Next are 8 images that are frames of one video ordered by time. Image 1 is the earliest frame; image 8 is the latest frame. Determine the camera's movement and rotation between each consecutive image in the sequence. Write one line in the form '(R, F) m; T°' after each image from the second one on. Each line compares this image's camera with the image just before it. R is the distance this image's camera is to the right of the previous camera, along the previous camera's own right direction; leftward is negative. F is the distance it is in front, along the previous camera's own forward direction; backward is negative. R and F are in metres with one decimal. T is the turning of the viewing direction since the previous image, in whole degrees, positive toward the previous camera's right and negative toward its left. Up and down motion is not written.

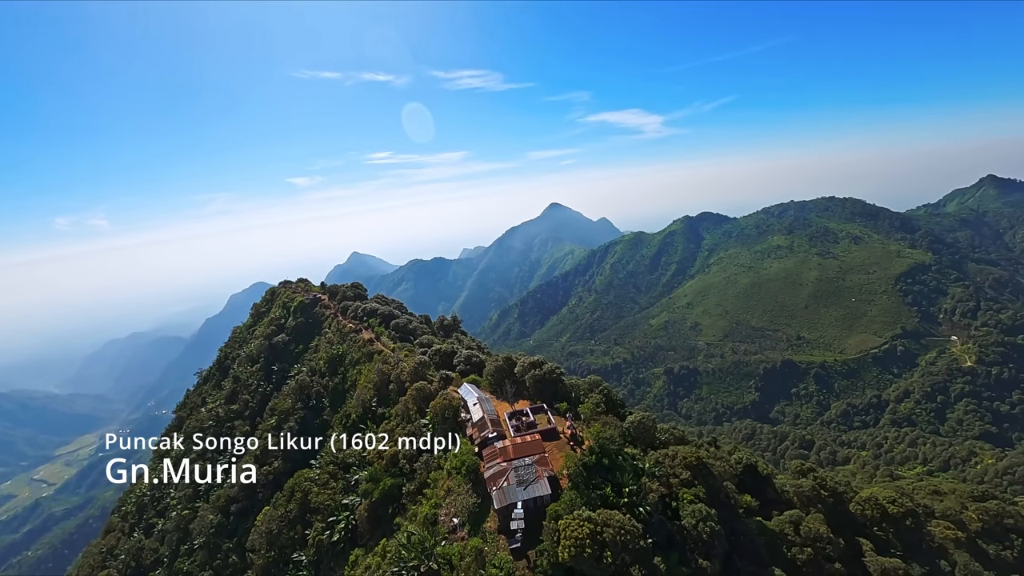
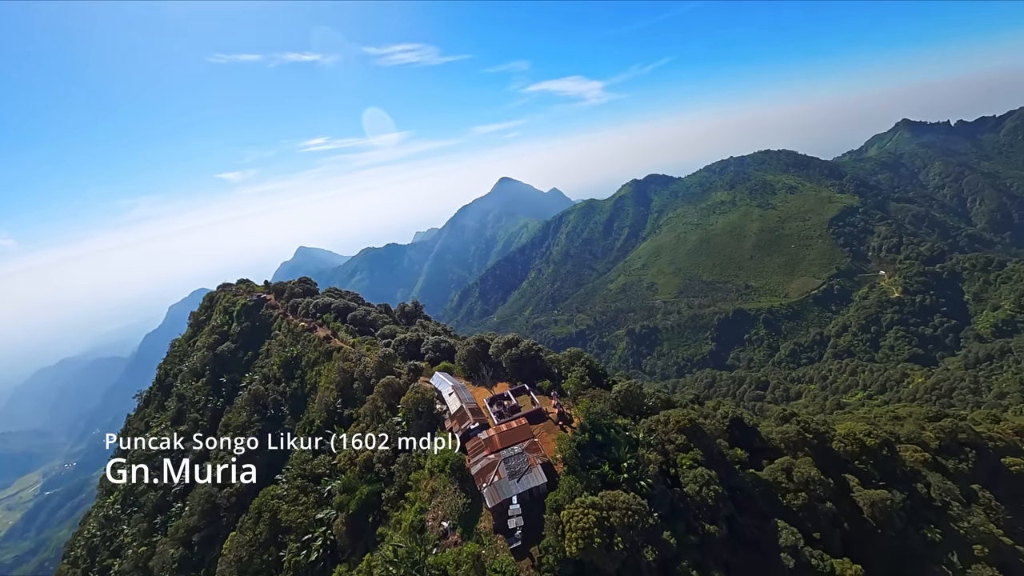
(-0.2, +1.1) m; +5°
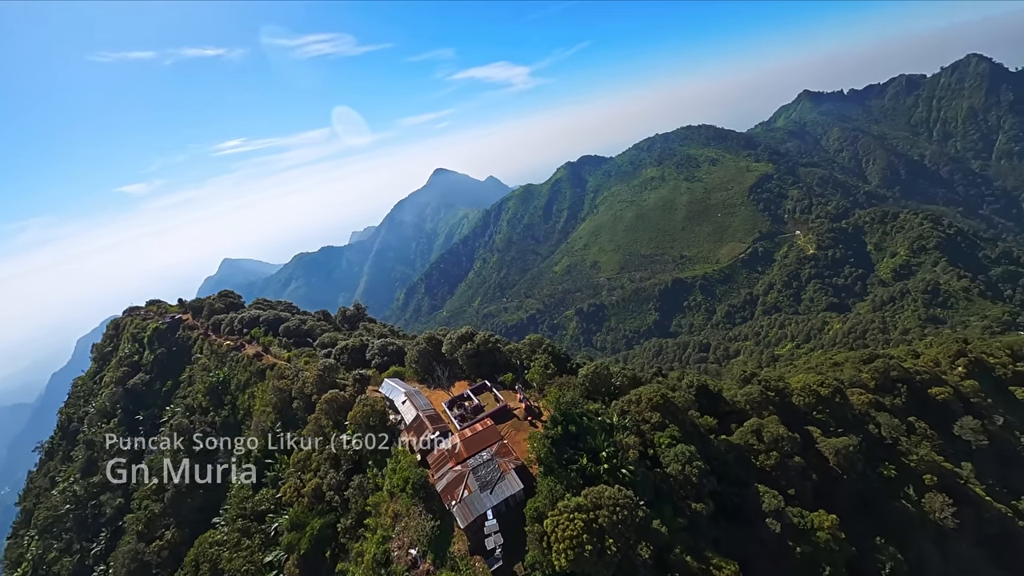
(-0.1, +1.0) m; +7°
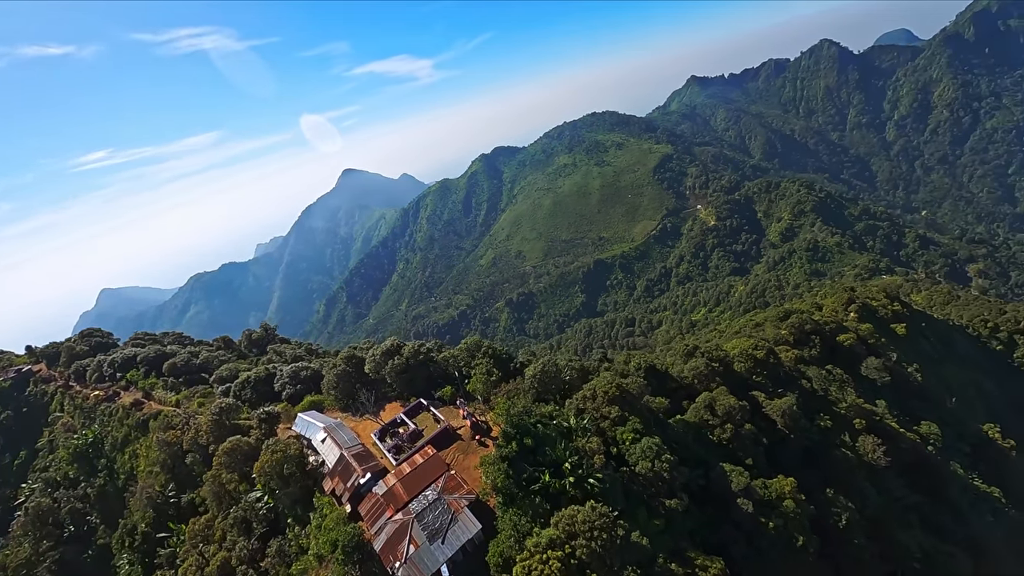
(0.0, +1.3) m; +9°
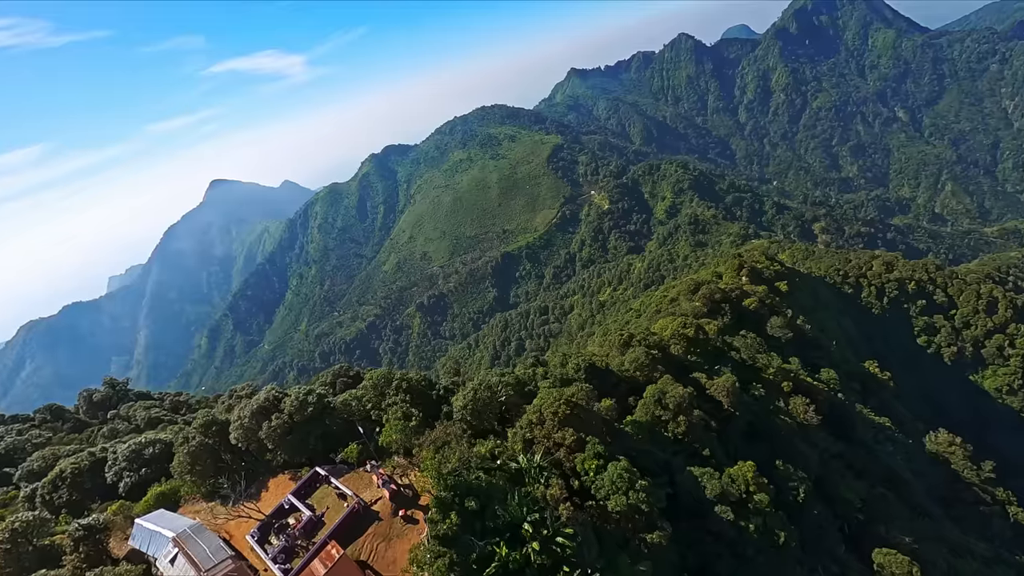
(0.0, +1.9) m; +12°
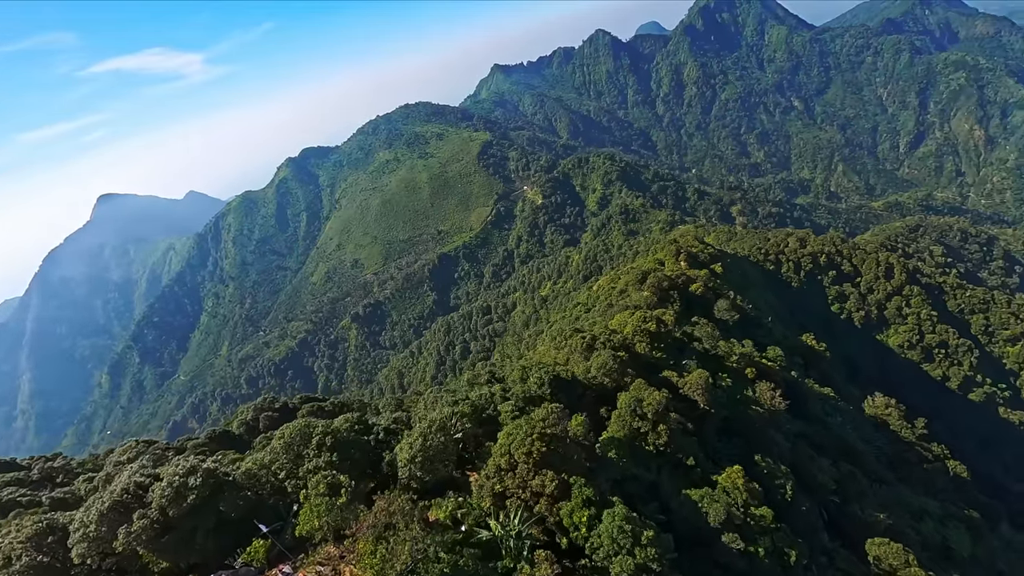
(-0.1, +1.6) m; +8°
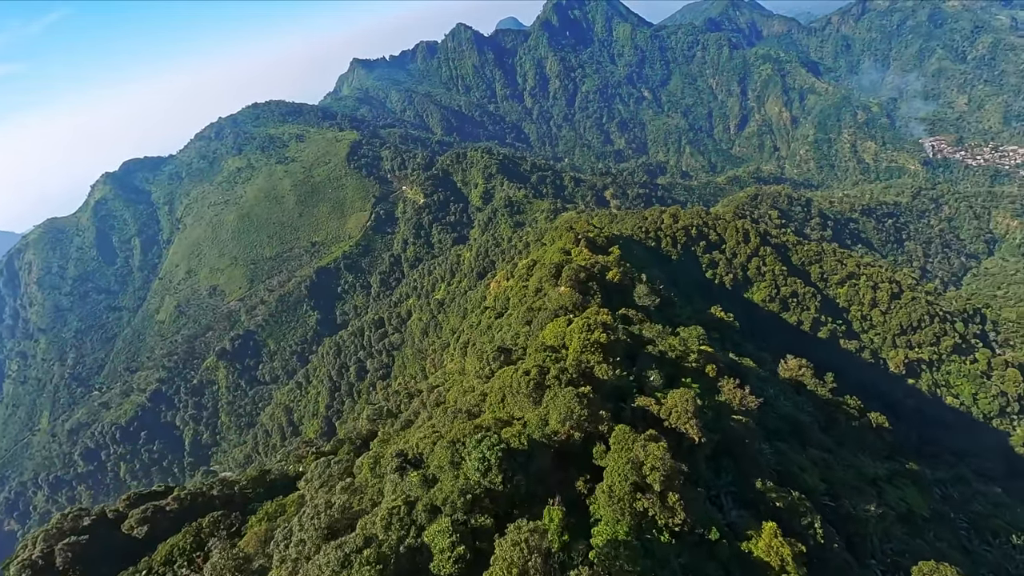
(-0.2, +3.6) m; +14°
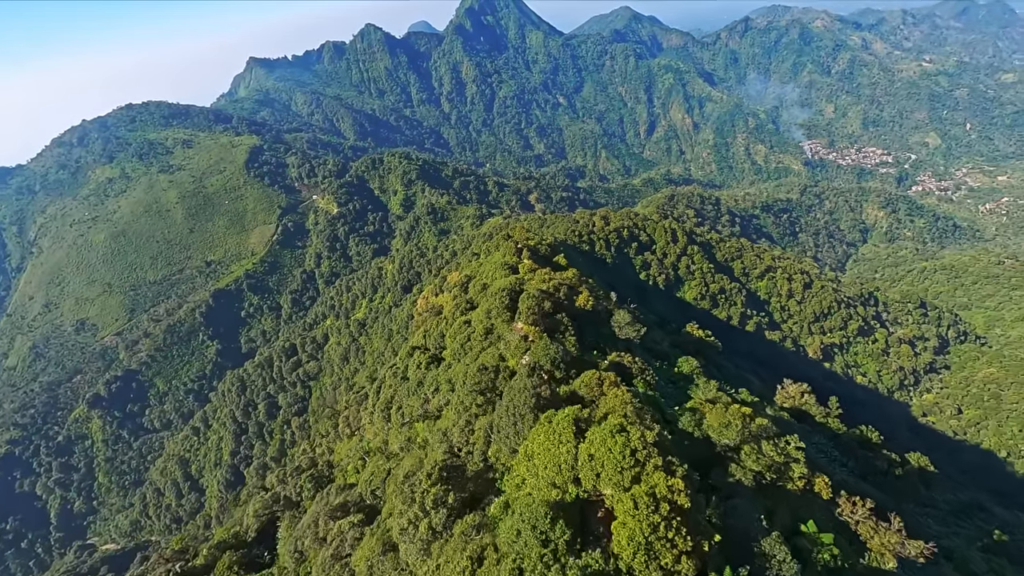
(-0.6, +4.7) m; +10°
